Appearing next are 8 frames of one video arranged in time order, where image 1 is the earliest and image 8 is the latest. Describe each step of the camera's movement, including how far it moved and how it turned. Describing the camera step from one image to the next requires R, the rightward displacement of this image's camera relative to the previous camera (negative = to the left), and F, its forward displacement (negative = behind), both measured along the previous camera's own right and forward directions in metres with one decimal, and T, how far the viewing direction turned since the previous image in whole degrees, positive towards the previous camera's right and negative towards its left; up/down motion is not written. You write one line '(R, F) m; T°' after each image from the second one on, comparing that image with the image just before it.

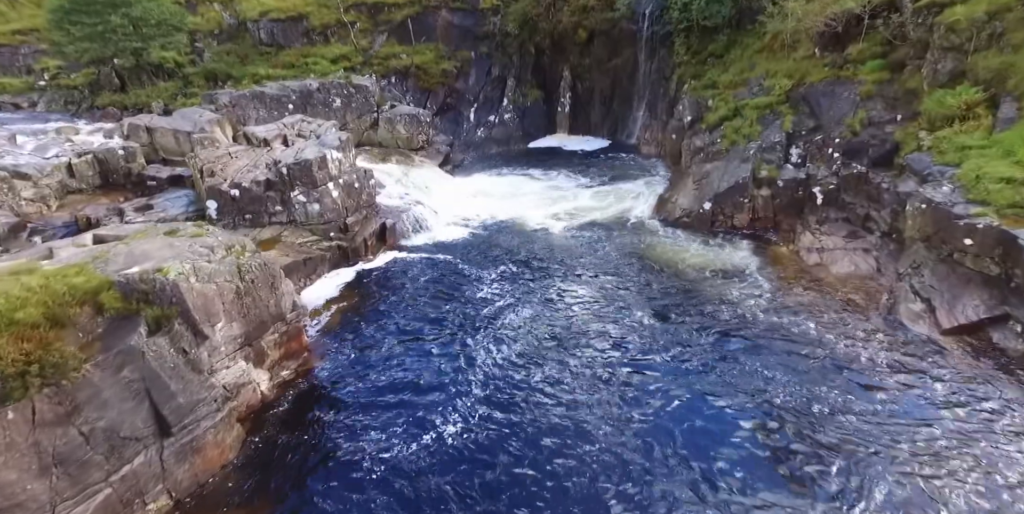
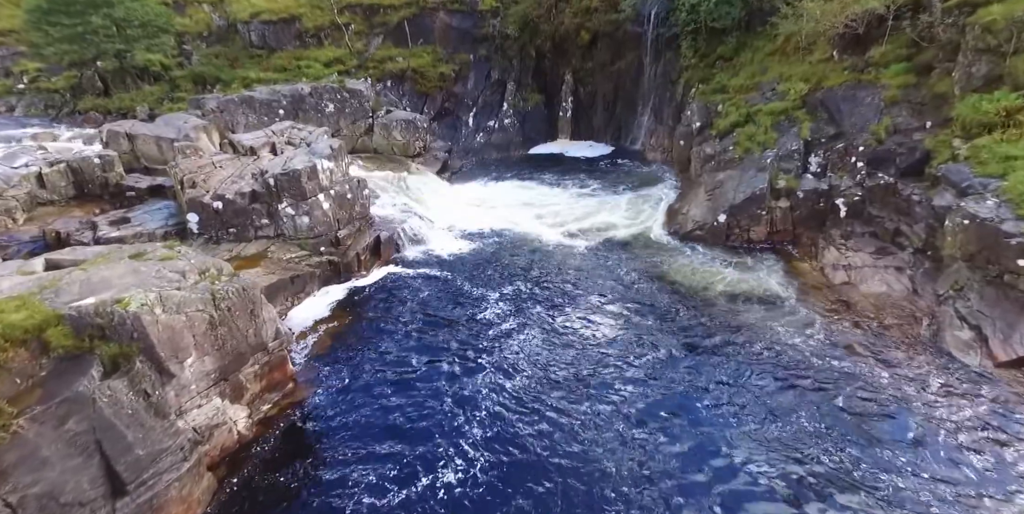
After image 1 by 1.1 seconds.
(-0.1, +1.2) m; 0°
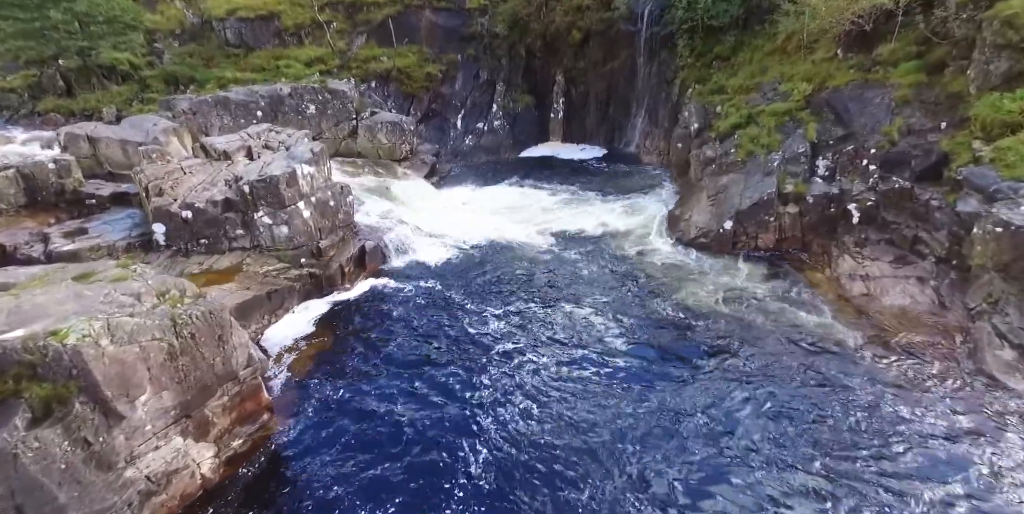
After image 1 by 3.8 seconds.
(-0.2, +1.1) m; +1°
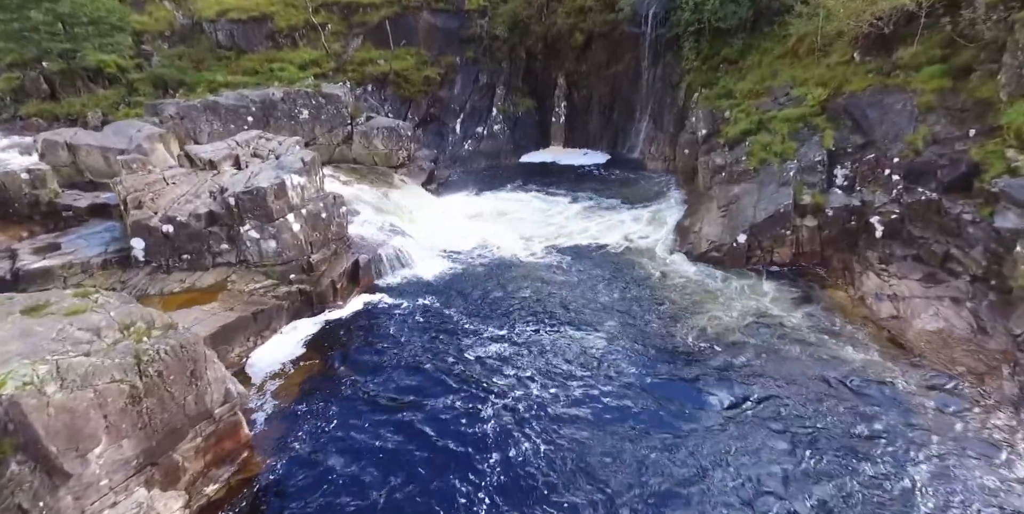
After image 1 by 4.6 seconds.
(-0.1, +0.9) m; 0°
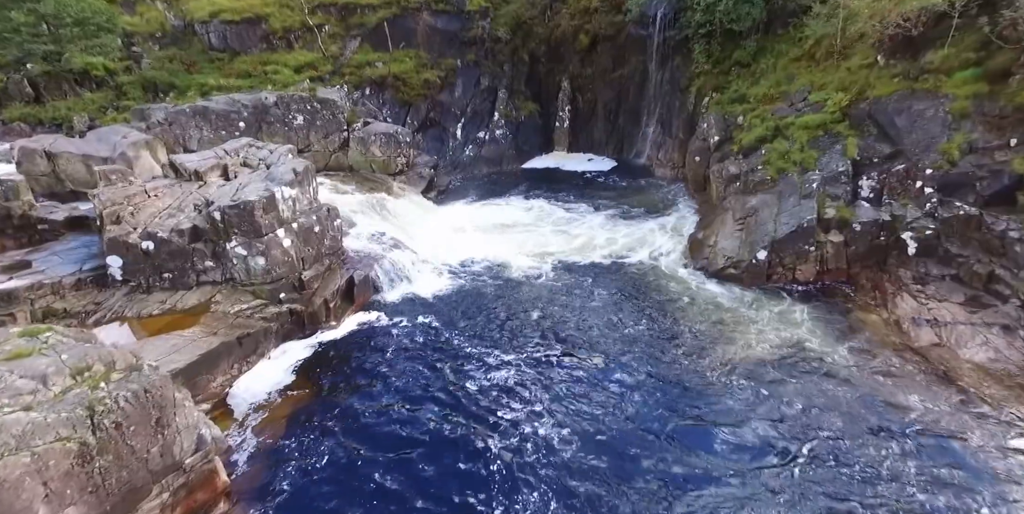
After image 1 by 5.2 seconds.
(-0.1, +1.0) m; 0°
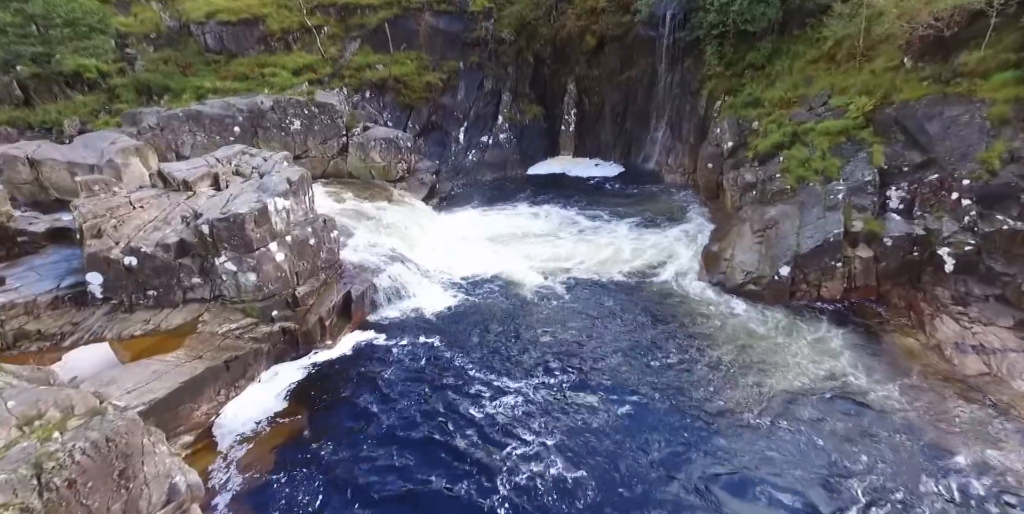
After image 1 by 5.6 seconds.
(-0.1, +0.9) m; 0°
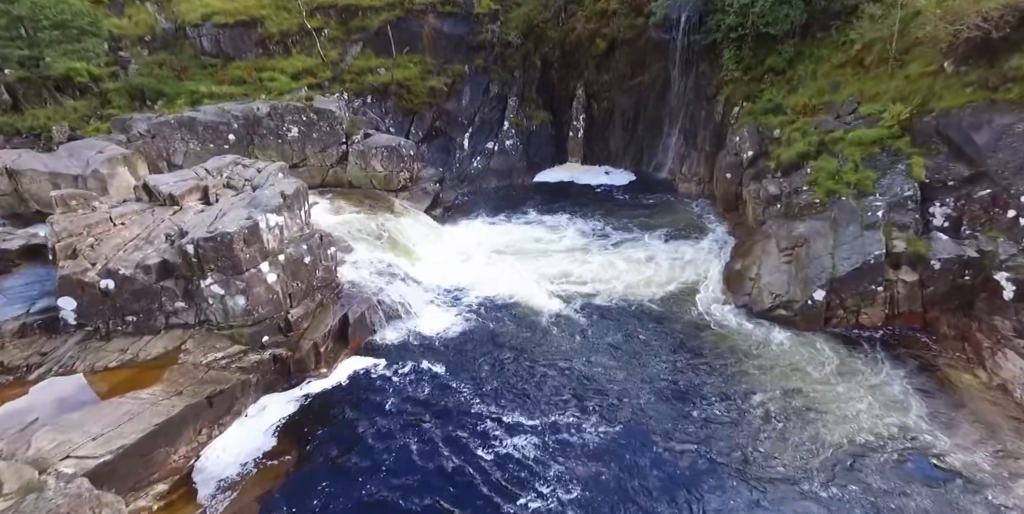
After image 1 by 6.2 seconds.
(-0.2, +1.1) m; 0°
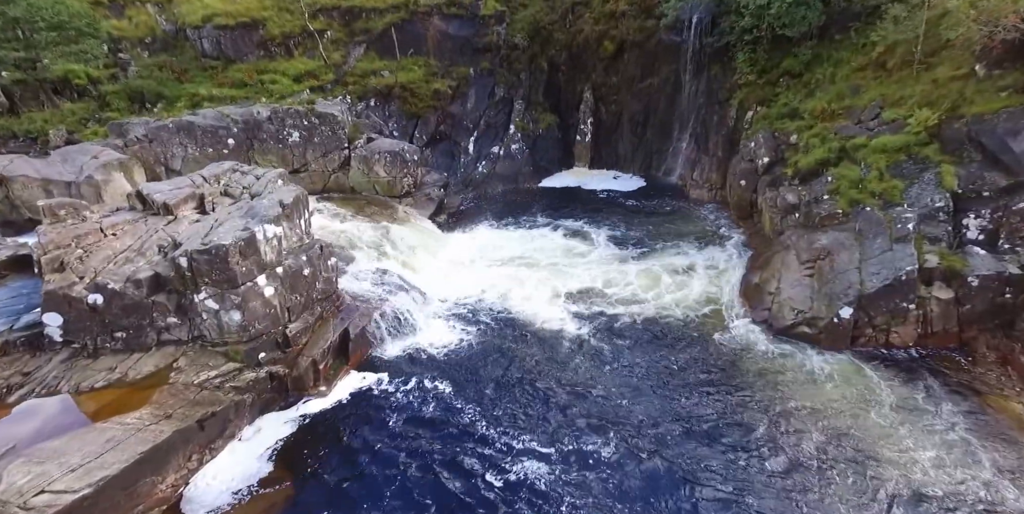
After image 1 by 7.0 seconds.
(-0.2, +0.7) m; 0°
